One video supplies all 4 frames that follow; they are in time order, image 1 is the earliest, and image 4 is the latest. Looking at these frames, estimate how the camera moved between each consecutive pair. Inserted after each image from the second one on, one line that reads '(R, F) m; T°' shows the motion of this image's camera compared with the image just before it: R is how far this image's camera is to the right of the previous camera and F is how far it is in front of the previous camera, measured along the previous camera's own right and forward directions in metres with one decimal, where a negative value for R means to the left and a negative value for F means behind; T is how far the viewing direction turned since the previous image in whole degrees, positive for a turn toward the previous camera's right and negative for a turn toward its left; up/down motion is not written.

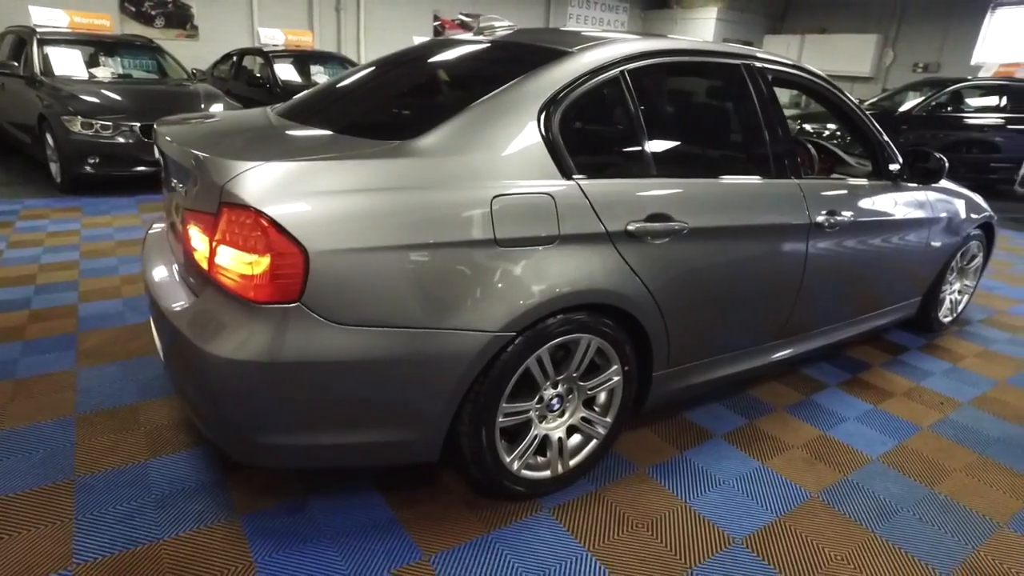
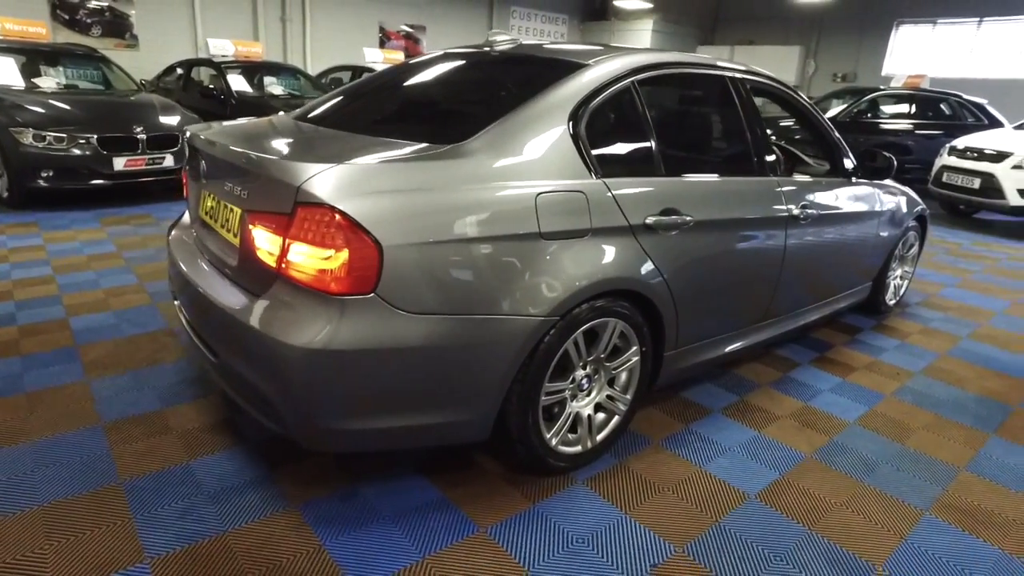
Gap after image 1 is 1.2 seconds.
(-0.3, -0.1) m; +6°
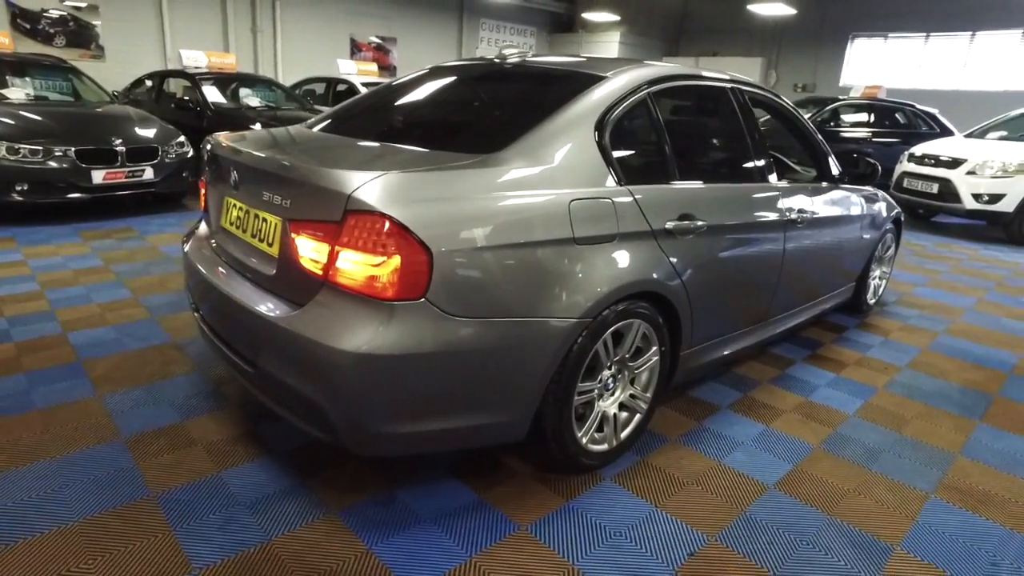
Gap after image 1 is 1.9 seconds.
(-0.2, -0.1) m; +3°
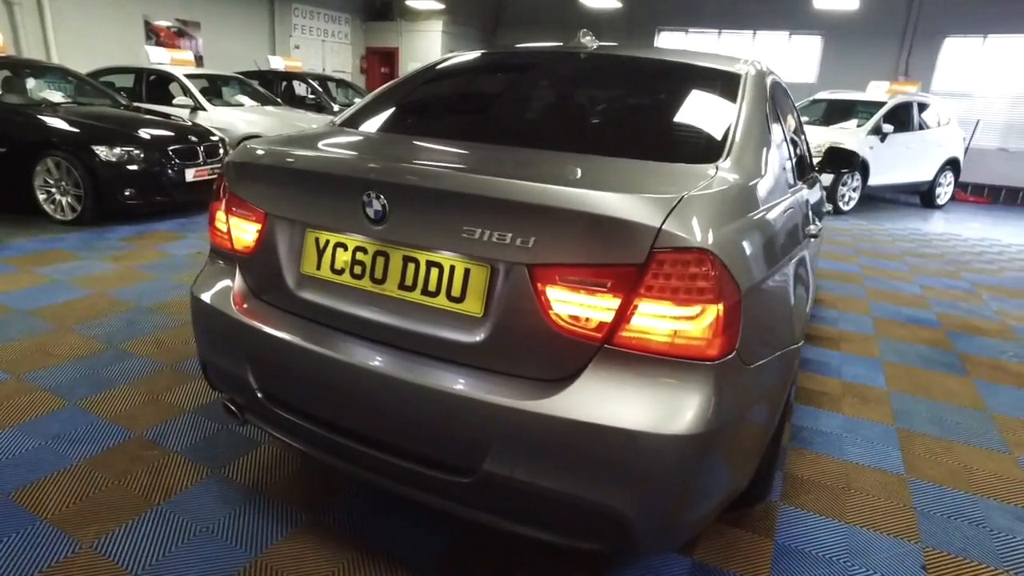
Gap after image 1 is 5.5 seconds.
(-1.1, +0.6) m; +19°
